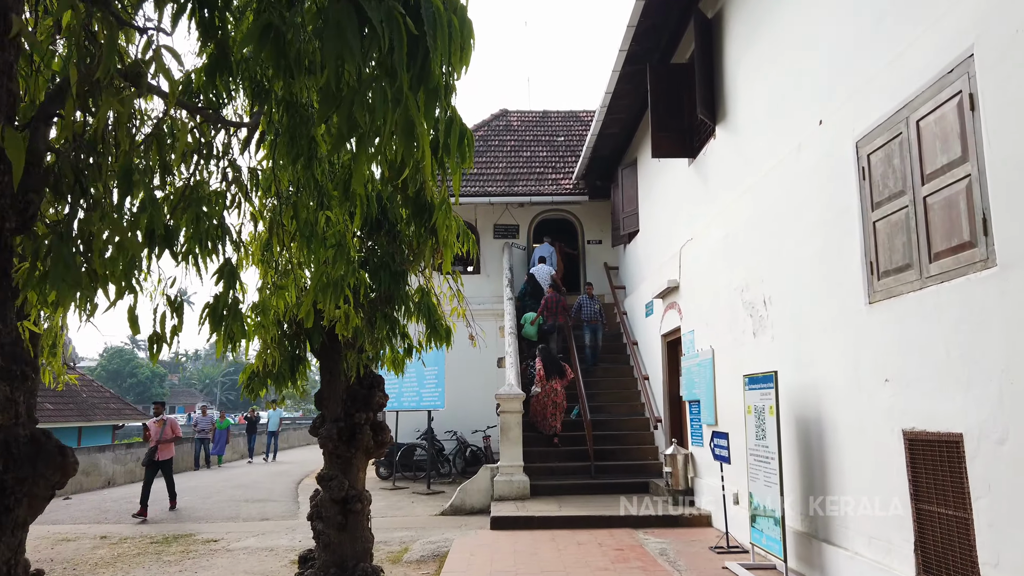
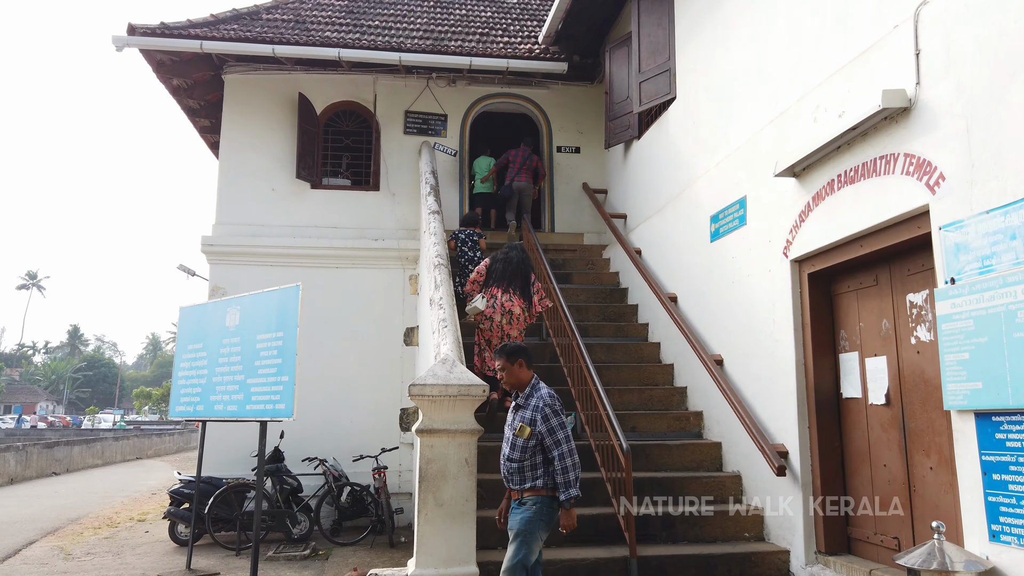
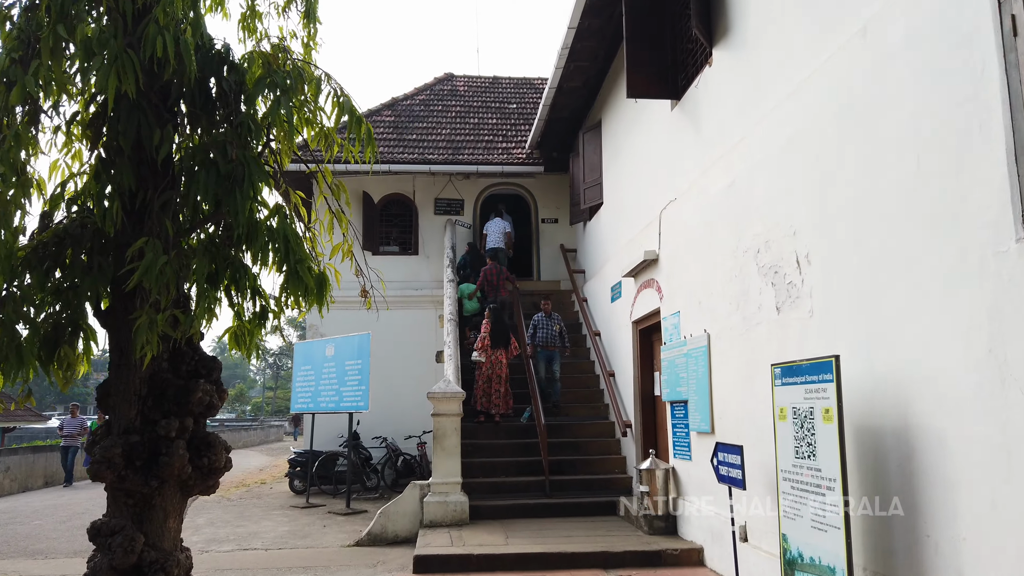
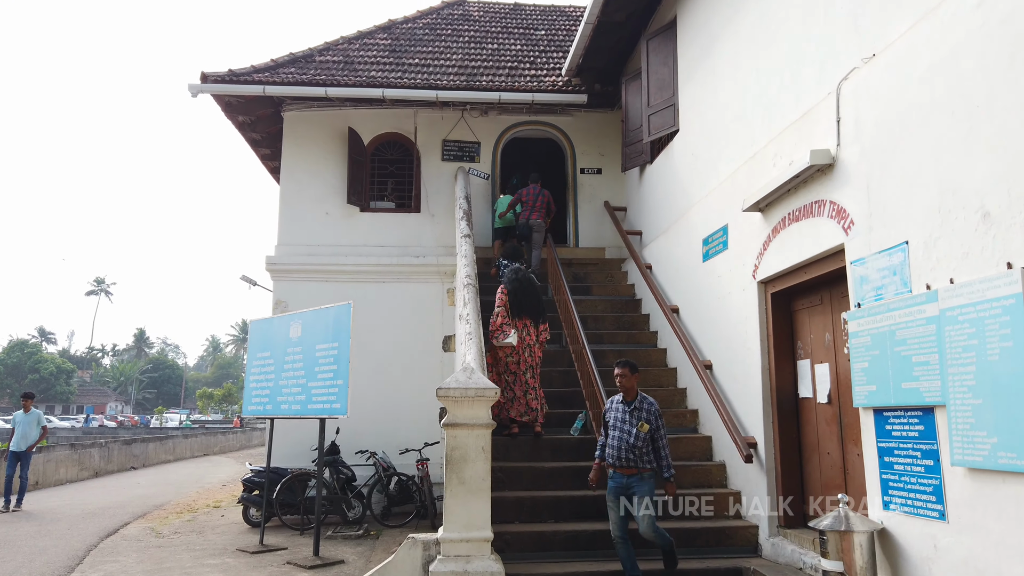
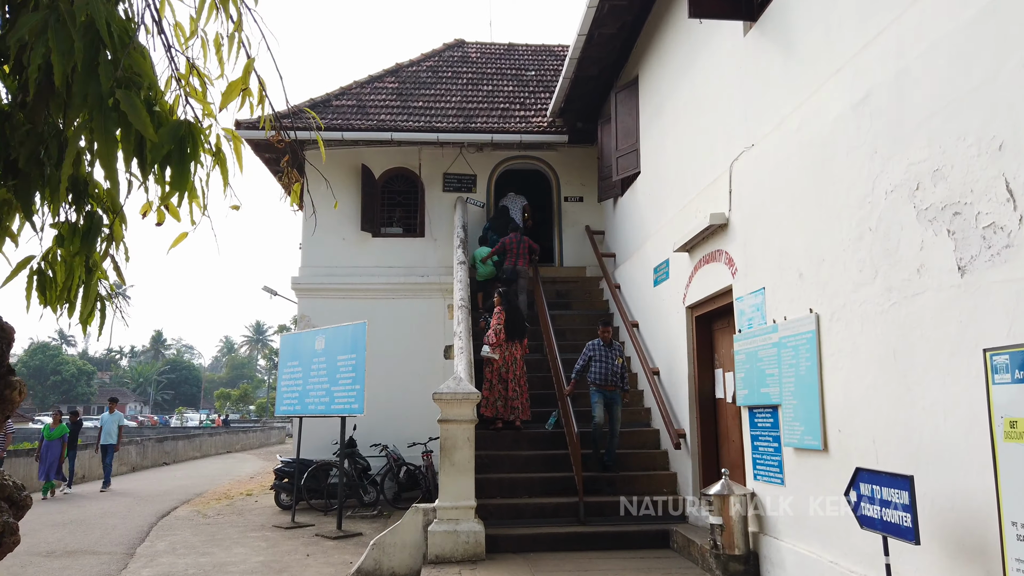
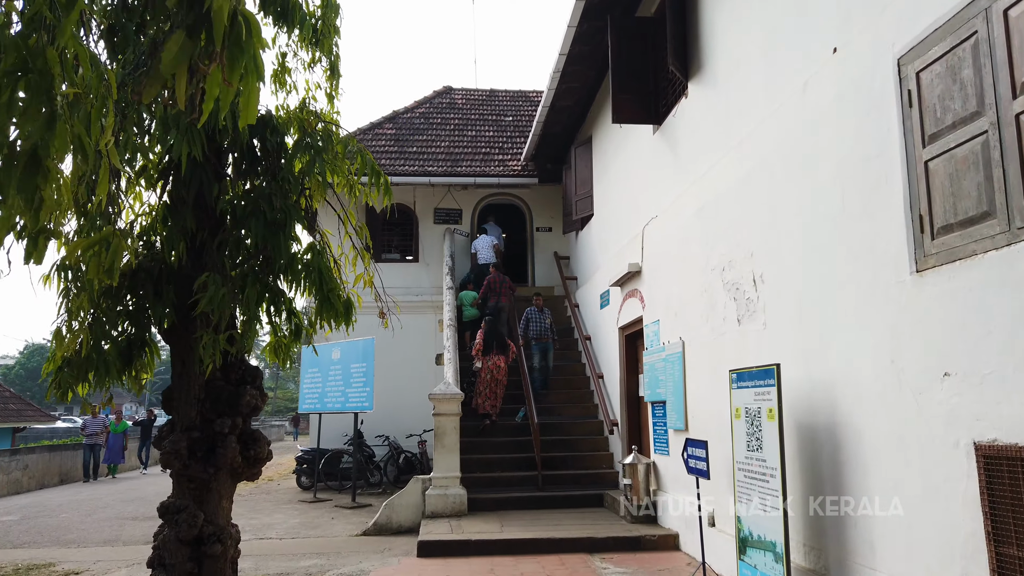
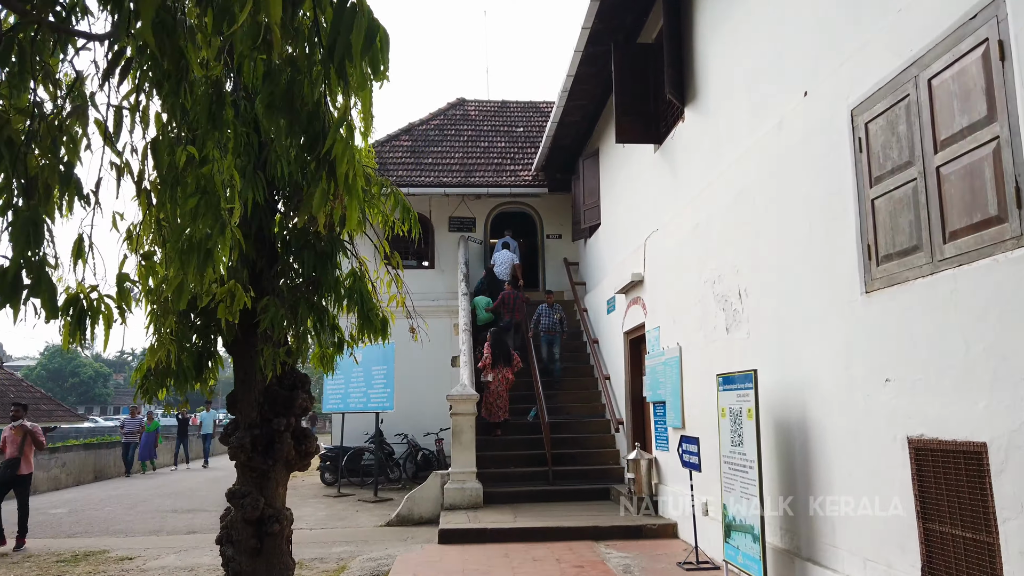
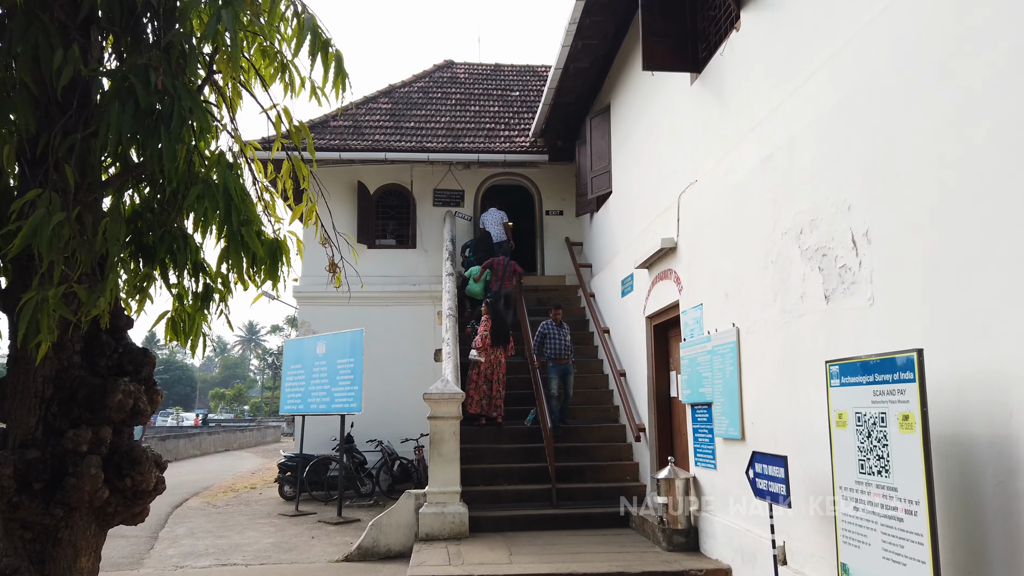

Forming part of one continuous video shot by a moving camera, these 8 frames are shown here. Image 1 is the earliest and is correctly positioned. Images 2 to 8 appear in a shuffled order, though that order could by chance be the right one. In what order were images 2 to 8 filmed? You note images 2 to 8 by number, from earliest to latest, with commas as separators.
7, 6, 3, 8, 5, 4, 2
